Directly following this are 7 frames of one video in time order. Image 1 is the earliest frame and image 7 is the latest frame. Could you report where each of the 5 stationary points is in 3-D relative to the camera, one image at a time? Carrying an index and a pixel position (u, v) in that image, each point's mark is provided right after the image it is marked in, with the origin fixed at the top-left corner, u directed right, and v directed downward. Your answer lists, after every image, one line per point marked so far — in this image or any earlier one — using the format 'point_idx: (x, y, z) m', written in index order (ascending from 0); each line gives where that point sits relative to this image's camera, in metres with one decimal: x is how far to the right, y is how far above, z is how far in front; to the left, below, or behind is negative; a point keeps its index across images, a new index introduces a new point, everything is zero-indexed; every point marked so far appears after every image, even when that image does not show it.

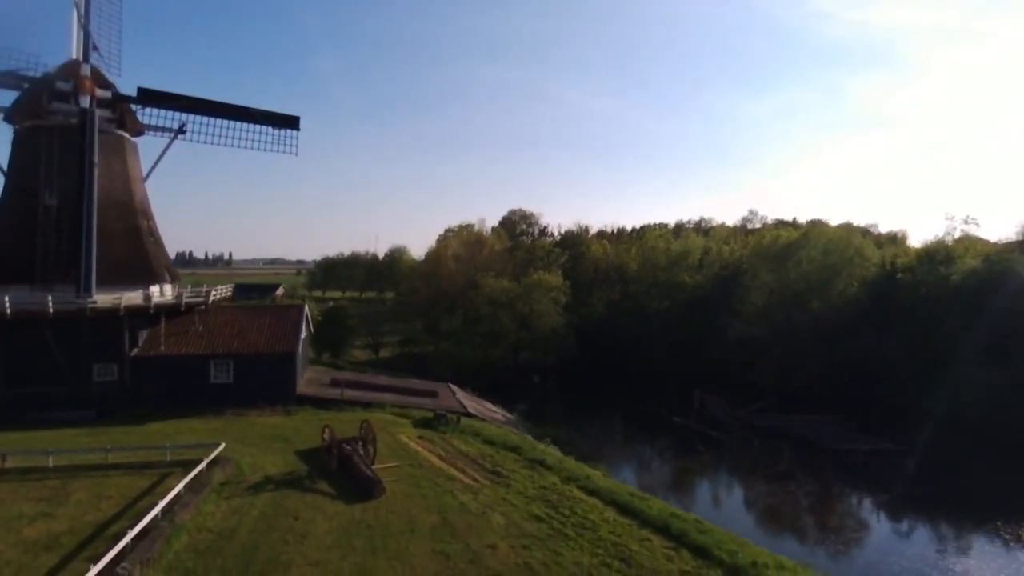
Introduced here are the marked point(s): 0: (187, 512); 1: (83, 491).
0: (-6.1, -4.2, +15.0) m
1: (-9.2, -4.3, +17.1) m
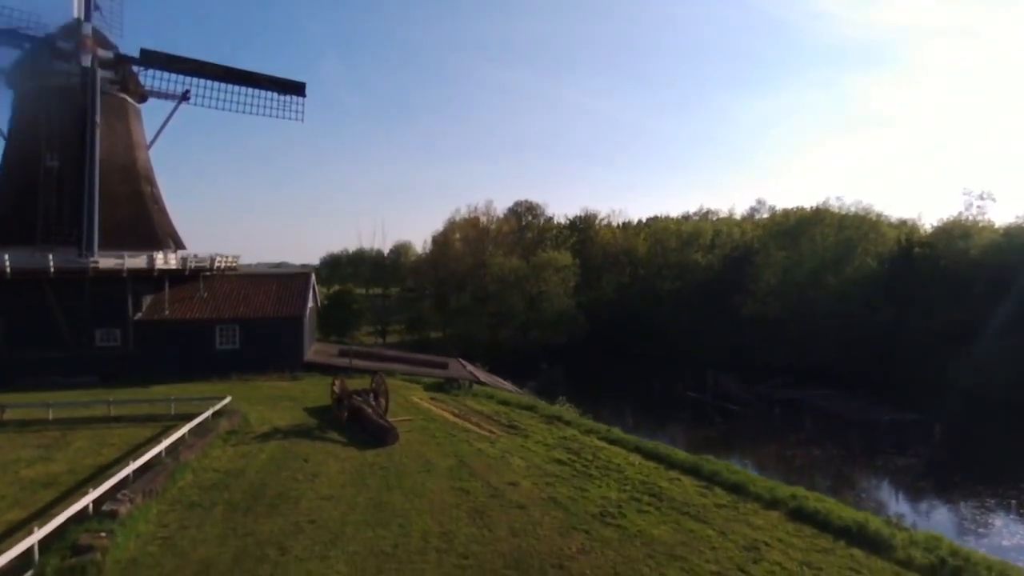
0: (-5.7, -3.0, +14.3) m
1: (-8.8, -3.1, +16.4) m
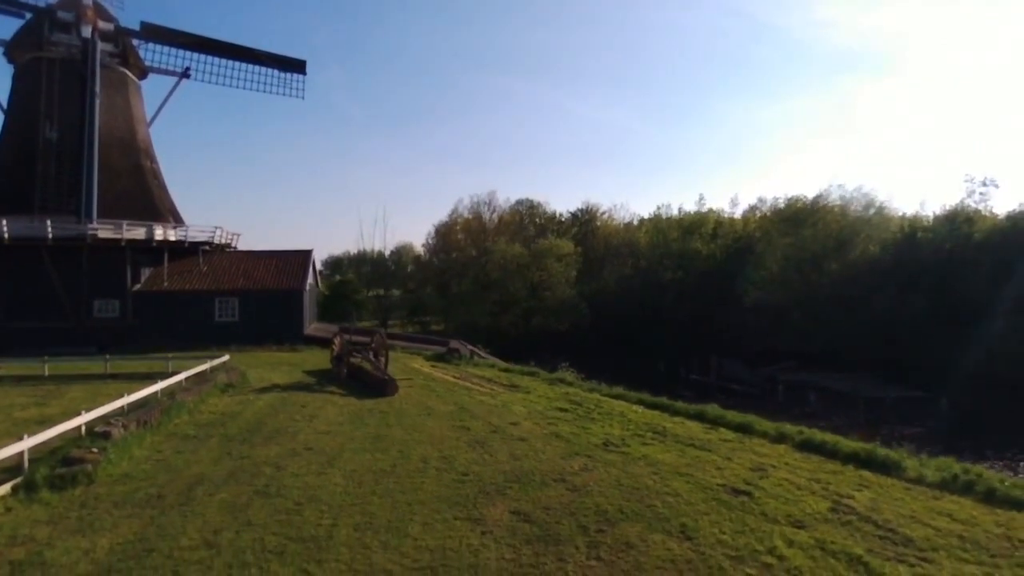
0: (-5.7, -1.9, +14.1) m
1: (-8.8, -2.1, +16.2) m
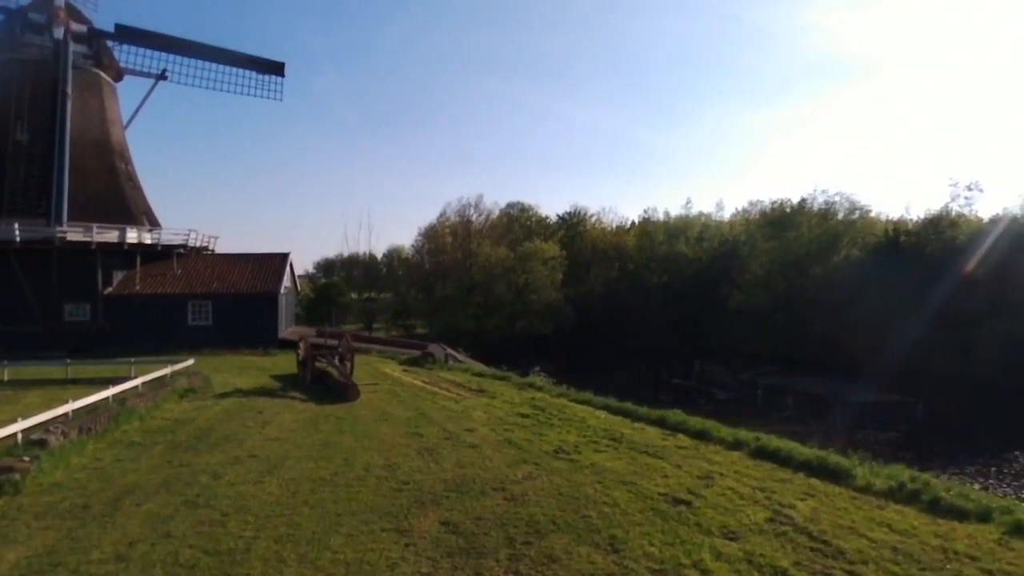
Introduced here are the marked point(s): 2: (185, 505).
0: (-6.4, -2.0, +13.9) m
1: (-9.6, -2.2, +16.0) m
2: (-3.5, -2.3, +8.5) m
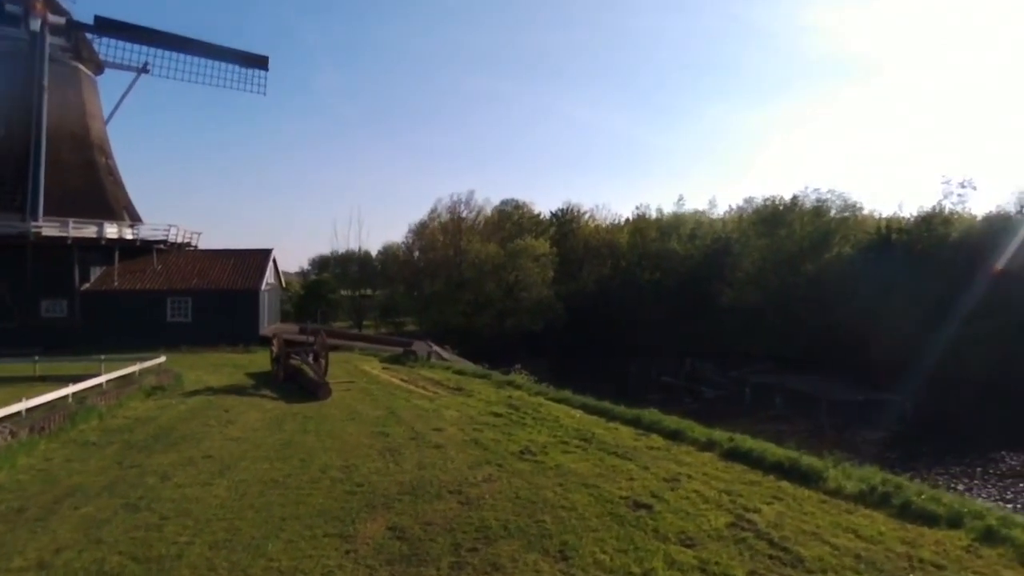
0: (-6.9, -1.9, +13.6) m
1: (-10.1, -2.1, +15.6) m
2: (-4.0, -2.3, +8.2) m
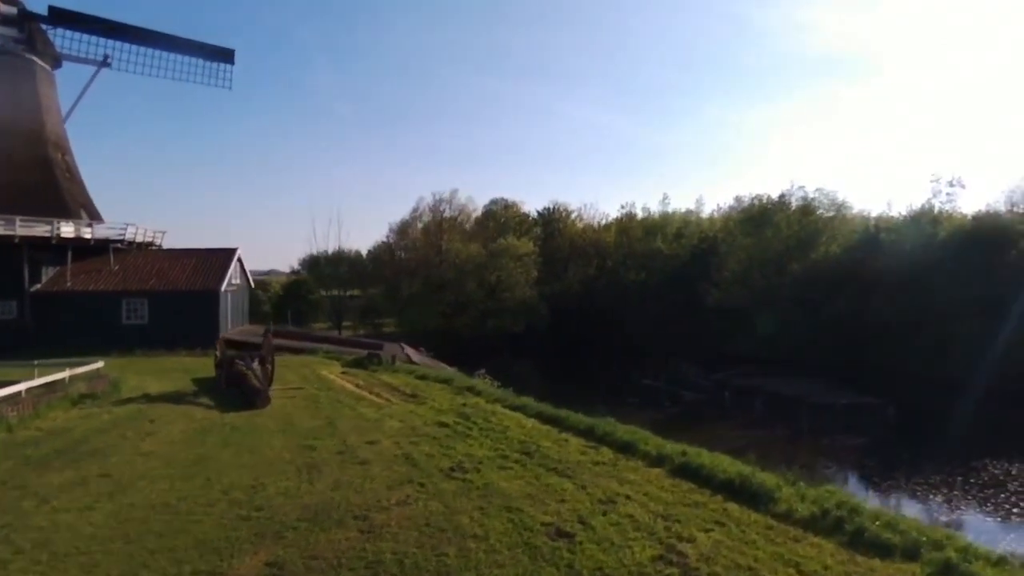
0: (-7.8, -1.9, +12.6) m
1: (-11.0, -2.1, +14.7) m
2: (-4.9, -2.3, +7.3) m
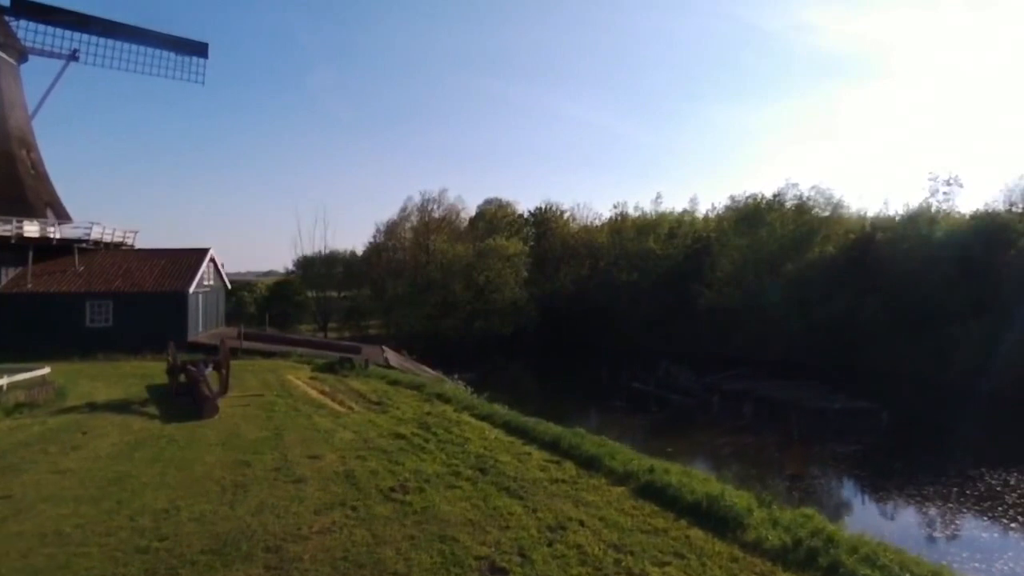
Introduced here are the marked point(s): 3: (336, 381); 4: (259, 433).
0: (-8.5, -2.0, +11.7) m
1: (-11.6, -2.1, +13.8) m
2: (-5.5, -2.3, +6.4) m
3: (-4.4, -2.3, +19.8) m
4: (-4.0, -2.3, +12.5) m
